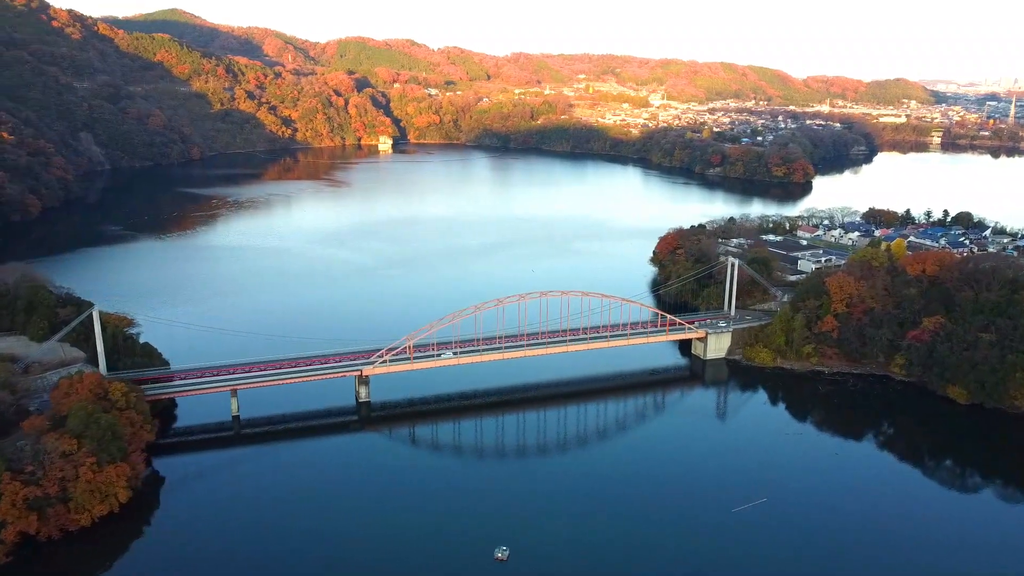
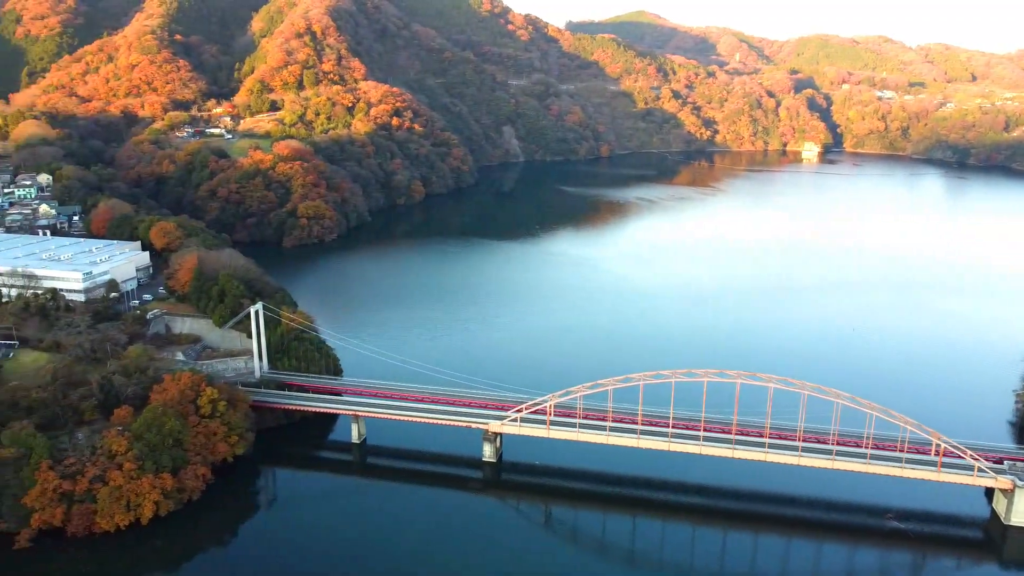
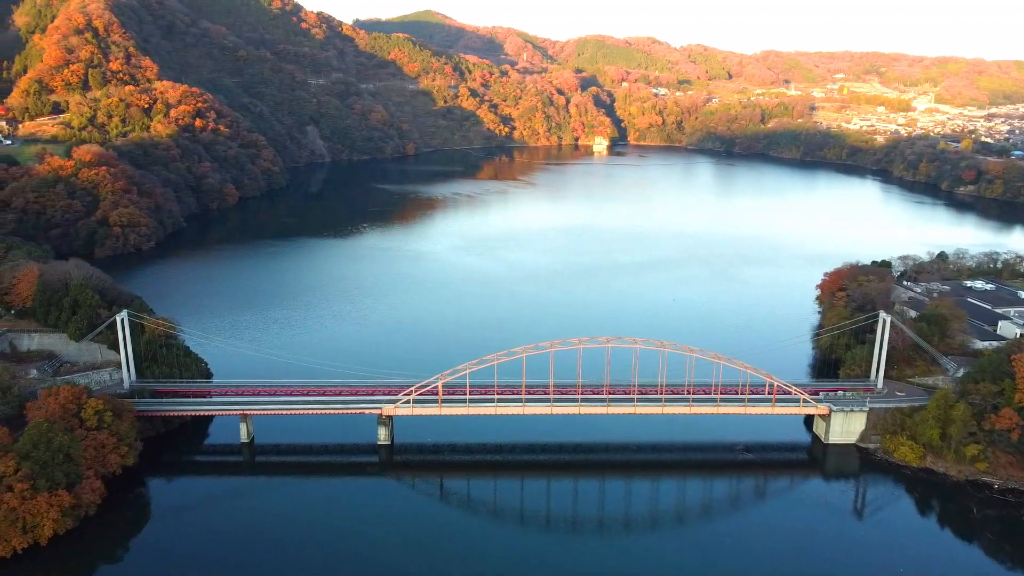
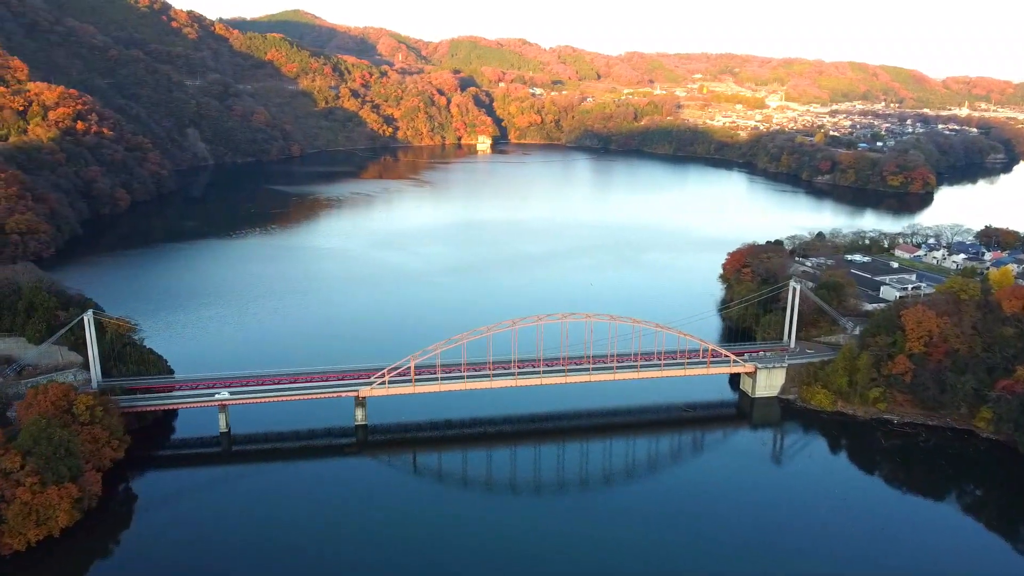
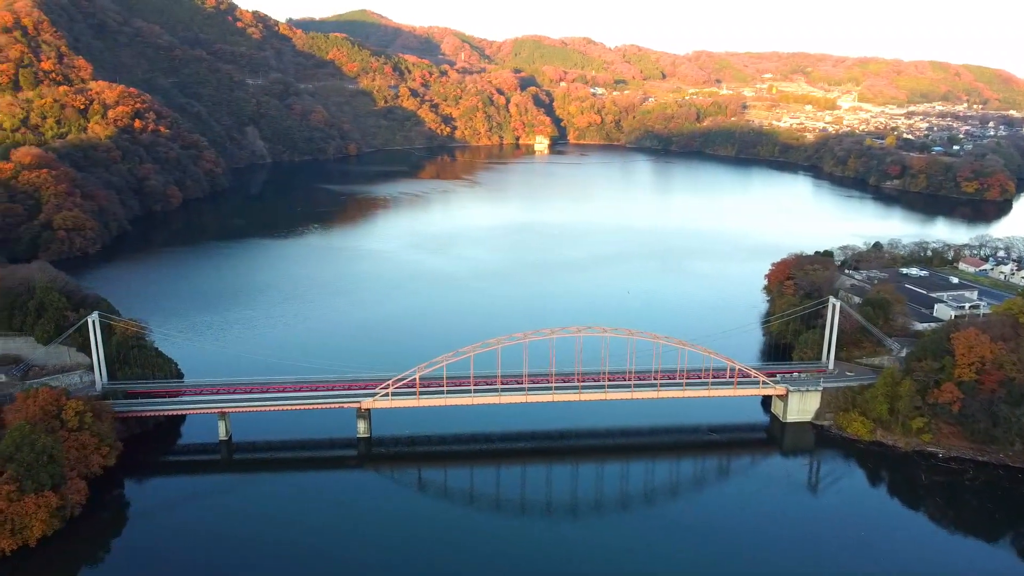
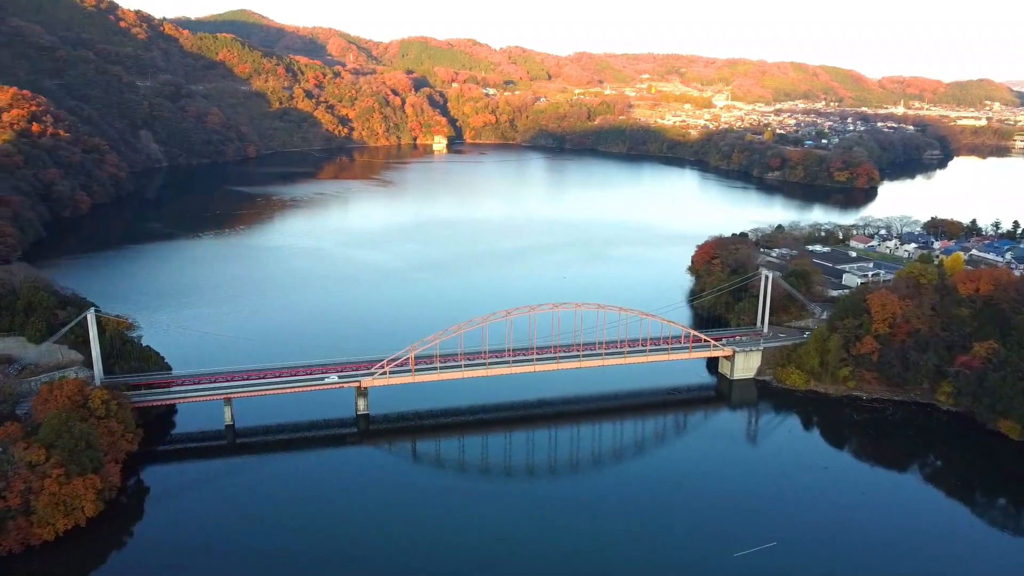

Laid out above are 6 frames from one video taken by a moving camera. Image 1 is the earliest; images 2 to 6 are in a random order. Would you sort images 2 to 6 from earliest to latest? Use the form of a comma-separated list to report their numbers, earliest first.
6, 4, 5, 3, 2
